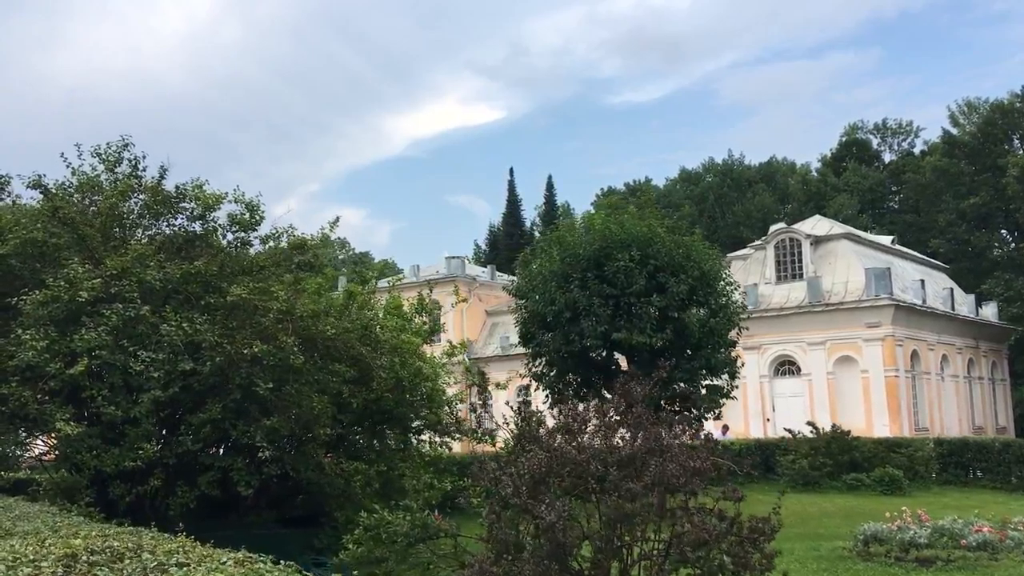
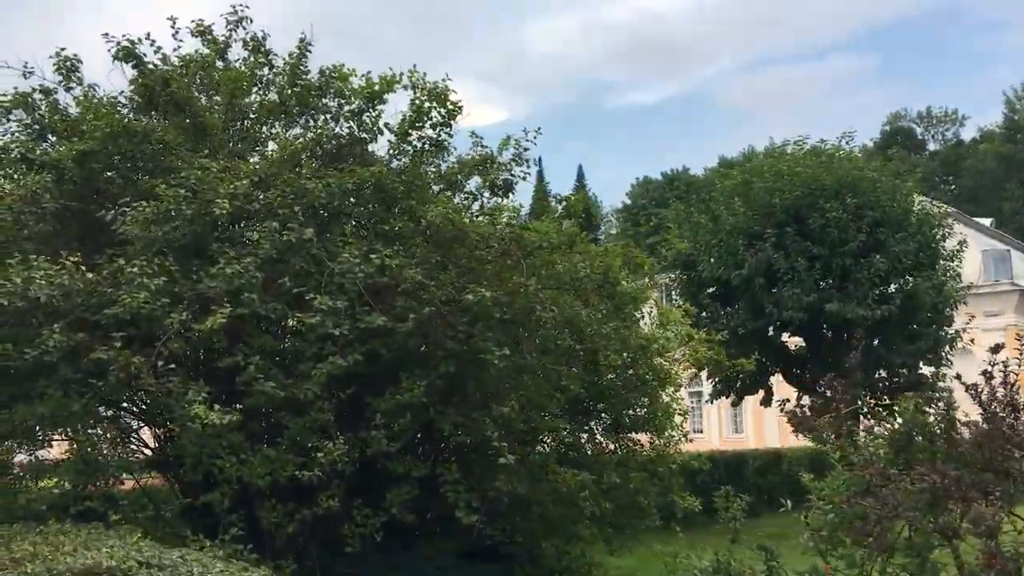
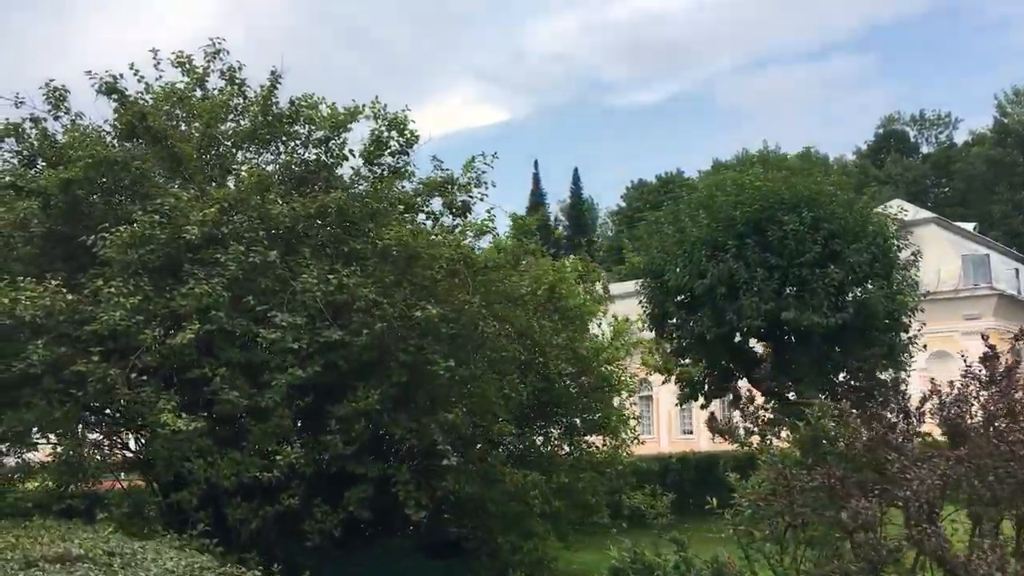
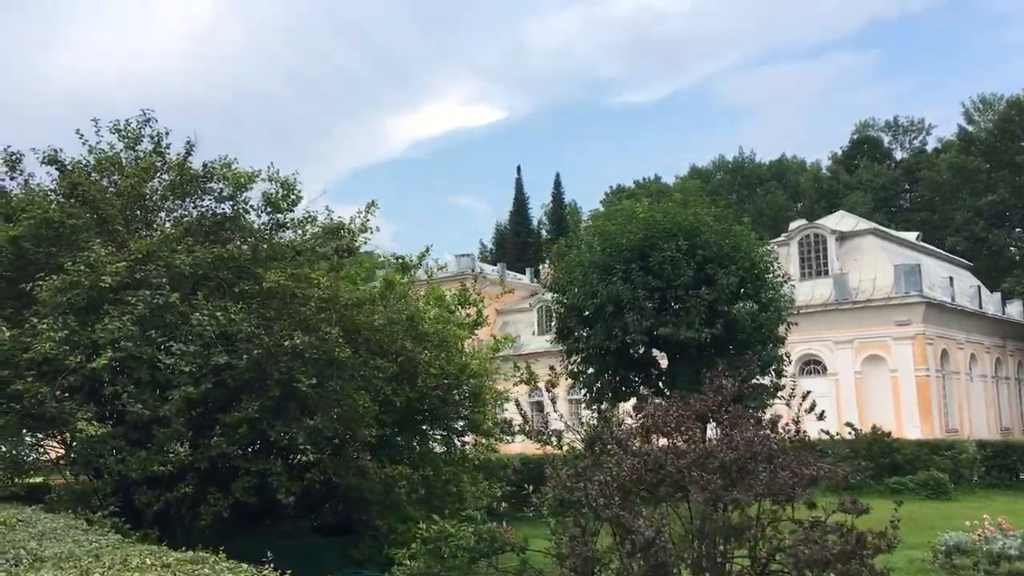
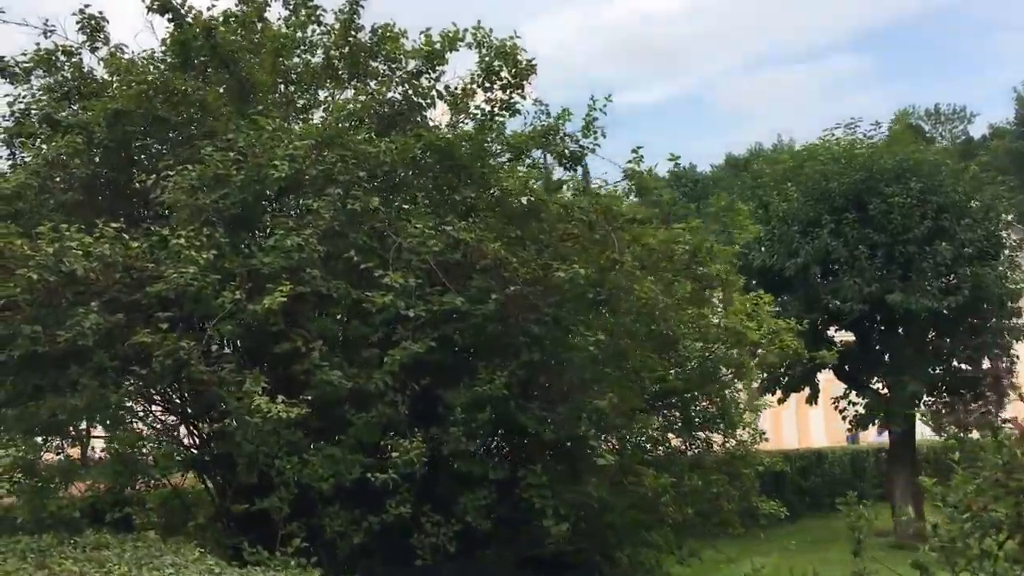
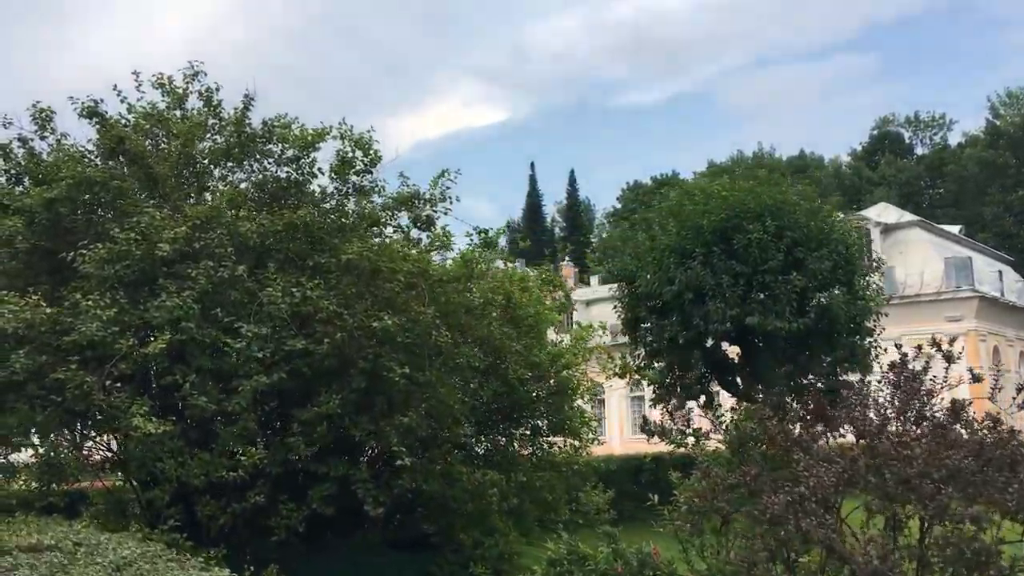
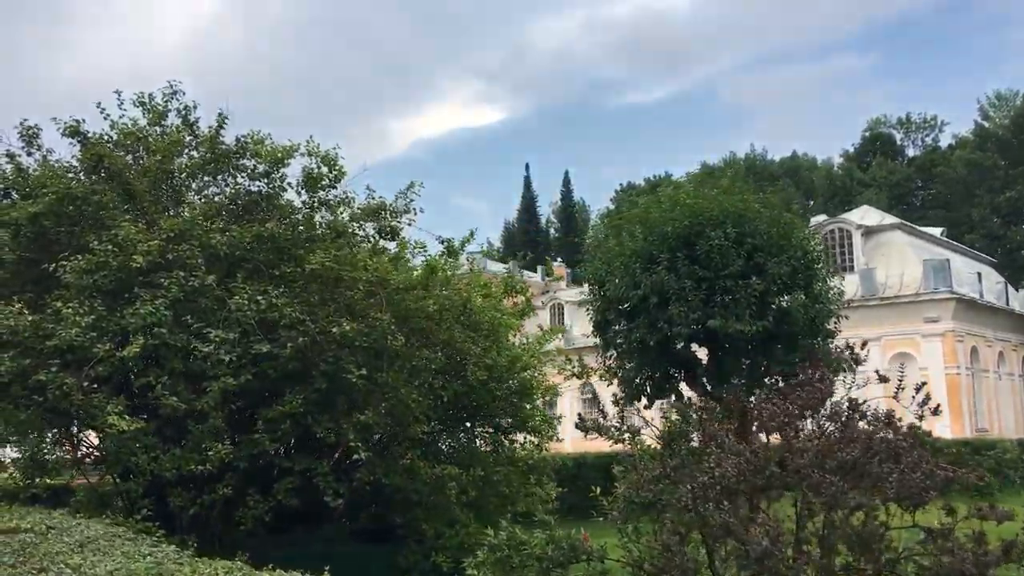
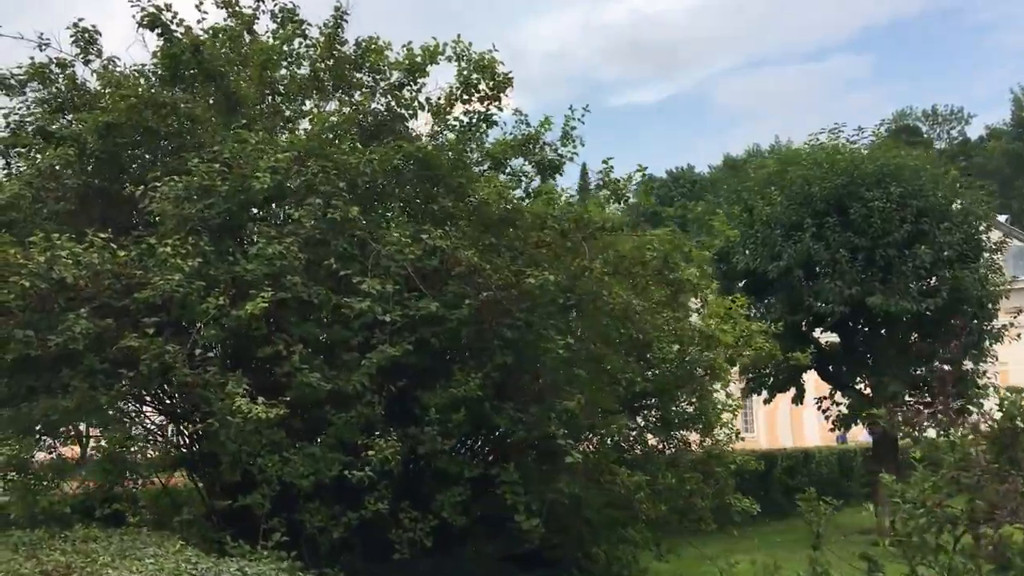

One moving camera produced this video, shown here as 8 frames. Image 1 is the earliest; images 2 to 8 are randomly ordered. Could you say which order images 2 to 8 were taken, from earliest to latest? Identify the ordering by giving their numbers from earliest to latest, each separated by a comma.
4, 7, 6, 3, 2, 8, 5
